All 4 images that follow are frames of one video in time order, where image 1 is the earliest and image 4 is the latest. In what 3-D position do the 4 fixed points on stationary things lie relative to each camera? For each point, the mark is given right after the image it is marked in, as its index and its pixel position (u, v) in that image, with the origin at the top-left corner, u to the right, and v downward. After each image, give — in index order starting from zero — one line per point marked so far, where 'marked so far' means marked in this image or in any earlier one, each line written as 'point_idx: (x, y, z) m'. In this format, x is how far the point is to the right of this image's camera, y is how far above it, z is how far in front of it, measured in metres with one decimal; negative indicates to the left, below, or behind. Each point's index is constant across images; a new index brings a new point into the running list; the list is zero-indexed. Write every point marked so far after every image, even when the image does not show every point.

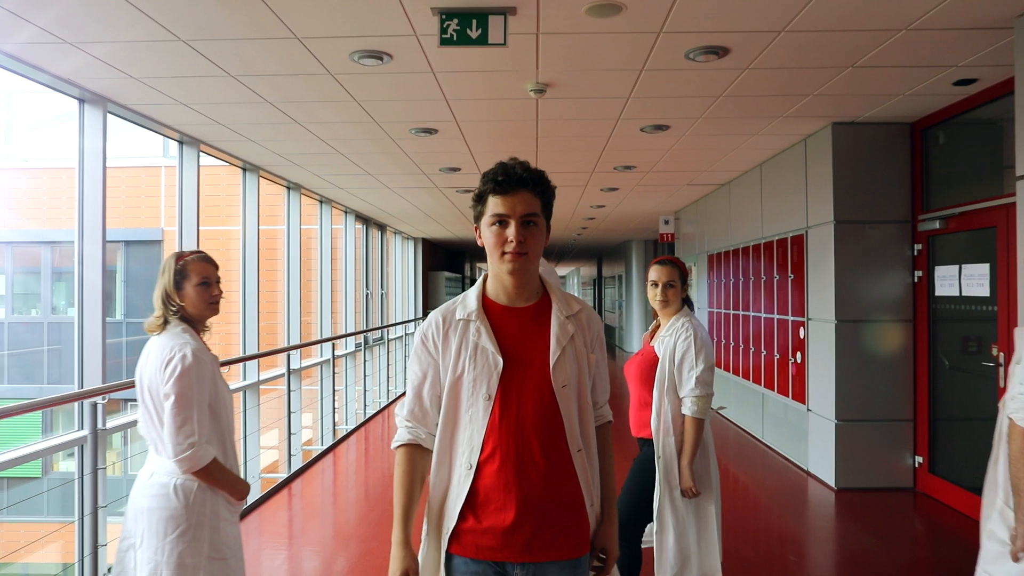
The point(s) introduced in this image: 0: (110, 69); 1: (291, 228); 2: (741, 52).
0: (-2.0, +1.1, +3.8) m
1: (-2.4, +0.7, +8.3) m
2: (+1.0, +1.1, +3.4) m
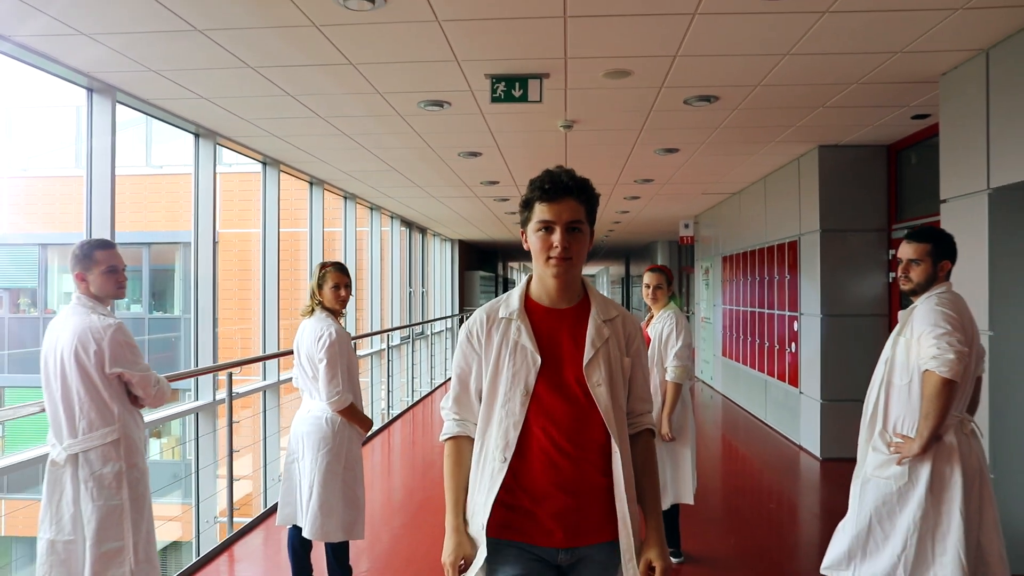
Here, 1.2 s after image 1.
0: (-1.8, +1.1, +4.8) m
1: (-2.0, +0.7, +9.3) m
2: (+1.2, +1.1, +4.2) m
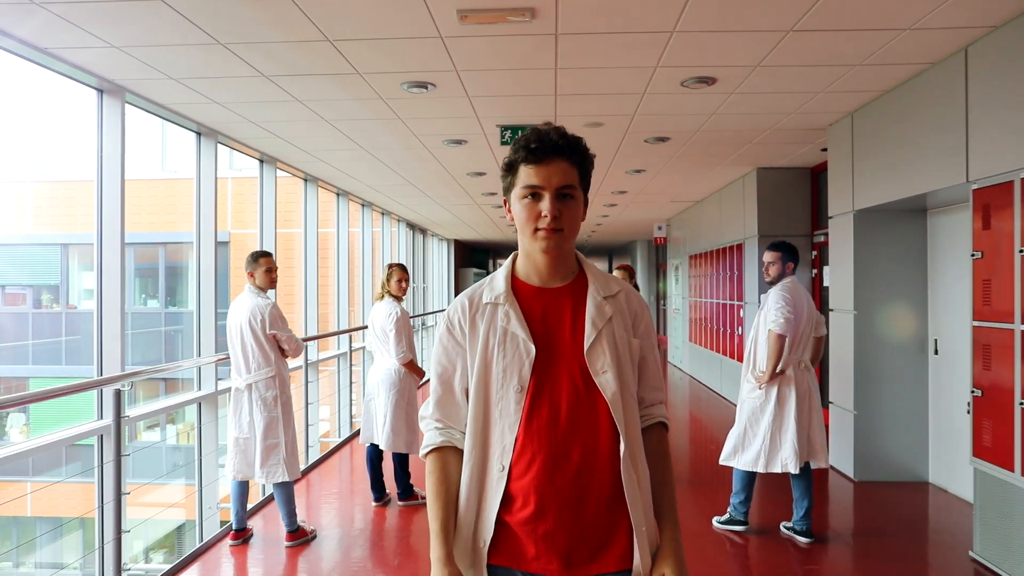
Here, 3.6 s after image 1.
0: (-1.8, +1.1, +6.1) m
1: (-2.1, +0.8, +10.6) m
2: (+1.2, +1.1, +5.6) m
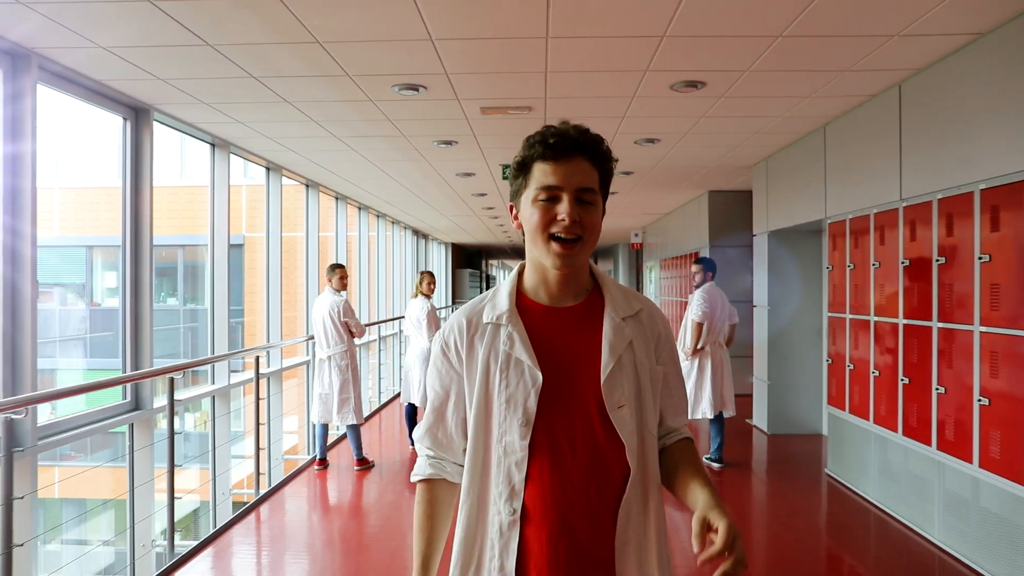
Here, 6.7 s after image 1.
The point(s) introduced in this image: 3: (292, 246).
0: (-1.8, +1.1, +7.6) m
1: (-2.2, +0.8, +12.1) m
2: (+1.2, +1.1, +7.2) m
3: (-2.4, +0.4, +8.0) m
